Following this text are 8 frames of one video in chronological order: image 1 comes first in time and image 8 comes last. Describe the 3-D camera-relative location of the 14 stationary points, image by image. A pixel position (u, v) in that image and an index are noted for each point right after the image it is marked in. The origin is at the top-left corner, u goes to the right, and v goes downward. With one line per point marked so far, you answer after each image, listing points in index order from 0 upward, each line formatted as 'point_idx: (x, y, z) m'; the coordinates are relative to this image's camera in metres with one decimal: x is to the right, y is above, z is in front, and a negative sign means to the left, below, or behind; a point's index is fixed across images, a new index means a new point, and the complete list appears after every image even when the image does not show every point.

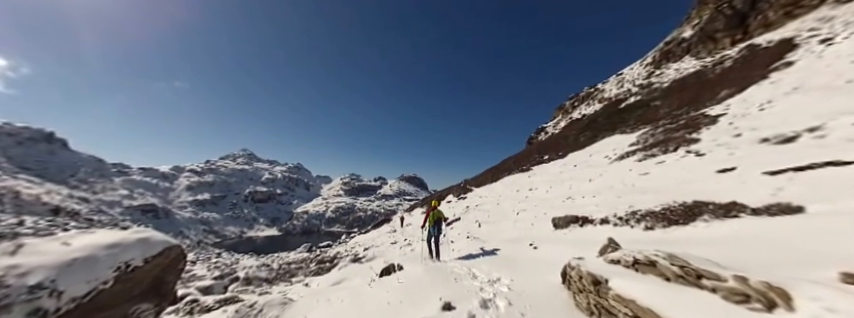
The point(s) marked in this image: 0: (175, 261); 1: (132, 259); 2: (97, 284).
0: (-6.4, -2.7, +6.8) m
1: (-6.6, -2.3, +5.8) m
2: (-6.6, -2.5, +5.1) m
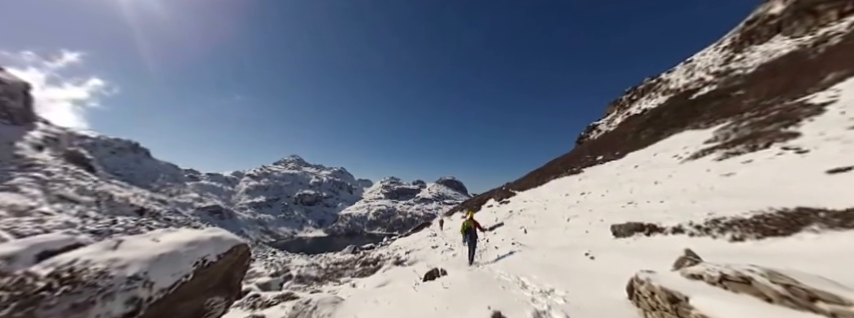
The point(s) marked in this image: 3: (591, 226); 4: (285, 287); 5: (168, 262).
0: (-5.1, -2.9, +7.4) m
1: (-5.4, -2.4, +6.3) m
2: (-5.5, -2.6, +5.6) m
3: (+7.5, -3.1, +11.5) m
4: (-6.4, -5.9, +11.8) m
5: (-5.7, -2.3, +5.6) m
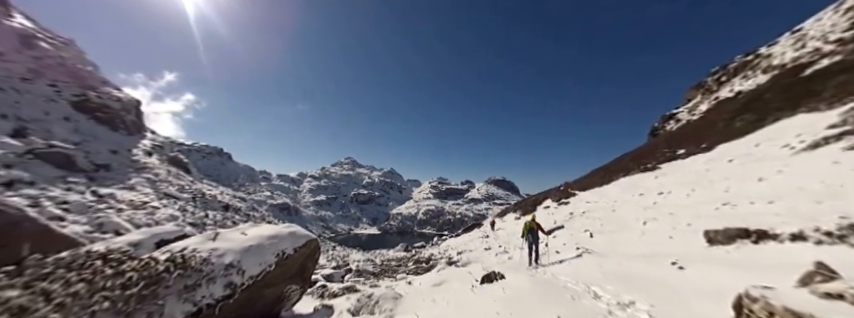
0: (-3.4, -2.9, +7.9) m
1: (-3.8, -2.5, +6.9) m
2: (-4.0, -2.7, +6.2) m
3: (+9.7, -2.9, +10.2) m
4: (-4.0, -6.0, +12.4) m
5: (-4.3, -2.3, +6.3) m
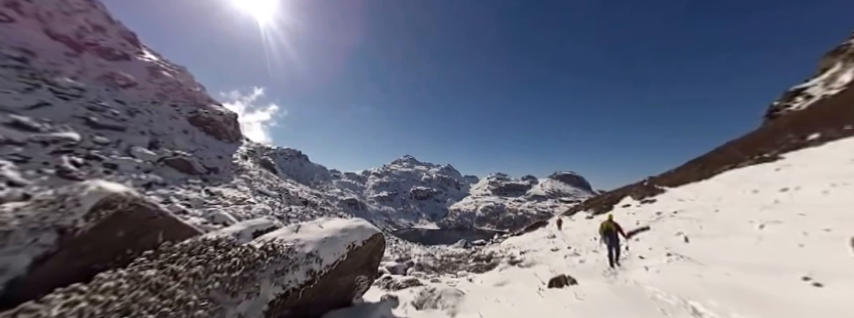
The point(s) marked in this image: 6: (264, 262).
0: (-1.5, -2.9, +8.4) m
1: (-2.1, -2.4, +7.5) m
2: (-2.4, -2.7, +6.9) m
3: (+11.8, -2.5, +7.8) m
4: (-1.0, -5.9, +13.0) m
5: (-2.7, -2.4, +7.0) m
6: (-3.9, -2.4, +6.0) m
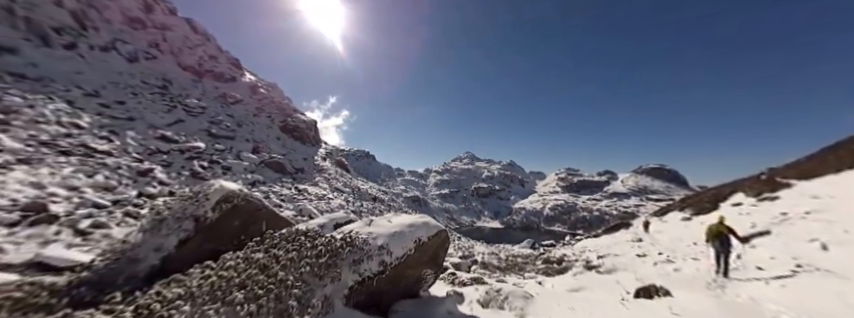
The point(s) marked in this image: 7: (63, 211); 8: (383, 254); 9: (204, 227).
0: (+0.7, -2.8, +8.6) m
1: (-0.2, -2.4, +7.9) m
2: (-0.6, -2.7, +7.3) m
3: (+13.5, -2.1, +5.0) m
4: (+2.3, -5.7, +12.9) m
5: (-0.8, -2.3, +7.4) m
6: (-2.3, -2.5, +6.8) m
7: (-12.8, -1.9, +8.9) m
8: (-1.2, -2.6, +6.9) m
9: (-6.3, -1.9, +7.1) m
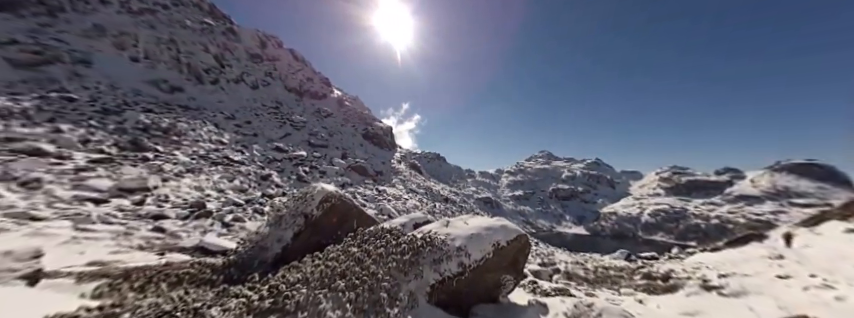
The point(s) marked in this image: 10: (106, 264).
0: (+3.2, -2.8, +8.2) m
1: (+2.2, -2.5, +7.7) m
2: (+1.7, -2.7, +7.3) m
3: (+14.7, -1.8, +1.6) m
4: (+5.9, -5.7, +12.1) m
5: (+1.5, -2.4, +7.5) m
6: (-0.1, -2.6, +7.2) m
7: (-9.8, -2.2, +11.8) m
8: (+1.0, -2.7, +7.1) m
9: (-3.9, -2.2, +8.5) m
10: (-8.6, -2.8, +6.8) m
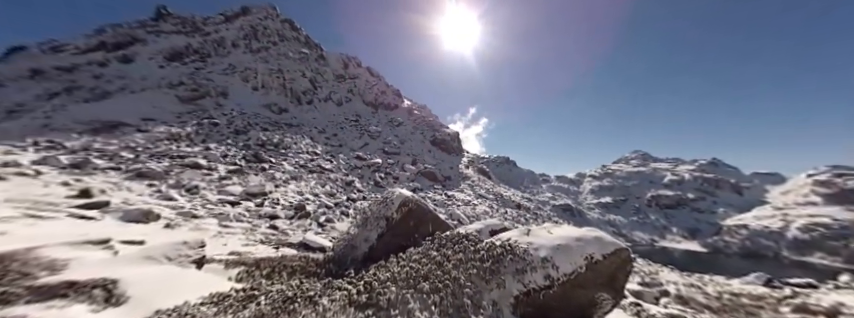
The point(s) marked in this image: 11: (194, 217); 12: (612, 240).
0: (+5.6, -2.9, +7.2) m
1: (+4.5, -2.6, +7.0) m
2: (+3.9, -2.9, +6.7) m
3: (+15.4, -1.6, -1.7) m
4: (+9.2, -5.7, +10.3) m
5: (+3.7, -2.6, +6.9) m
6: (+2.2, -2.8, +7.0) m
7: (-6.3, -2.7, +13.6) m
8: (+3.2, -2.9, +6.6) m
9: (-1.3, -2.4, +9.1) m
10: (-6.2, -3.2, +8.4) m
11: (-9.4, -2.3, +10.1) m
12: (+5.2, -2.4, +7.4) m
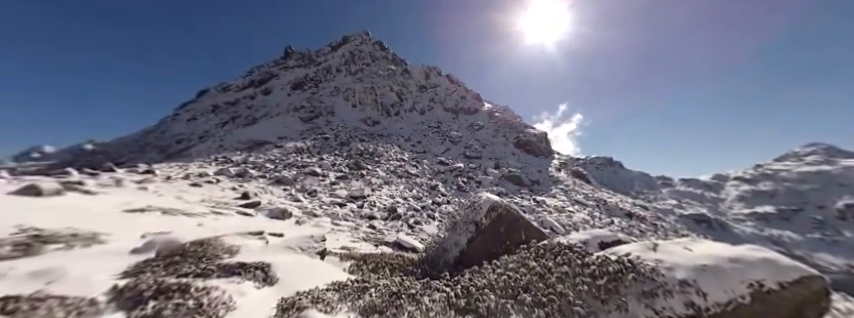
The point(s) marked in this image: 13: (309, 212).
0: (+8.1, -2.9, +5.3) m
1: (+7.0, -2.5, +5.3) m
2: (+6.3, -2.8, +5.2) m
3: (+15.1, -1.1, -5.9) m
4: (+12.4, -5.6, +7.3) m
5: (+6.2, -2.5, +5.5) m
6: (+4.7, -2.8, +6.0) m
7: (-1.6, -3.1, +14.6) m
8: (+5.6, -2.8, +5.3) m
9: (+2.0, -2.6, +9.0) m
10: (-2.9, -3.5, +9.6) m
11: (-5.6, -2.7, +12.2) m
12: (+7.8, -2.3, +5.6) m
13: (-6.0, -2.6, +12.4) m
